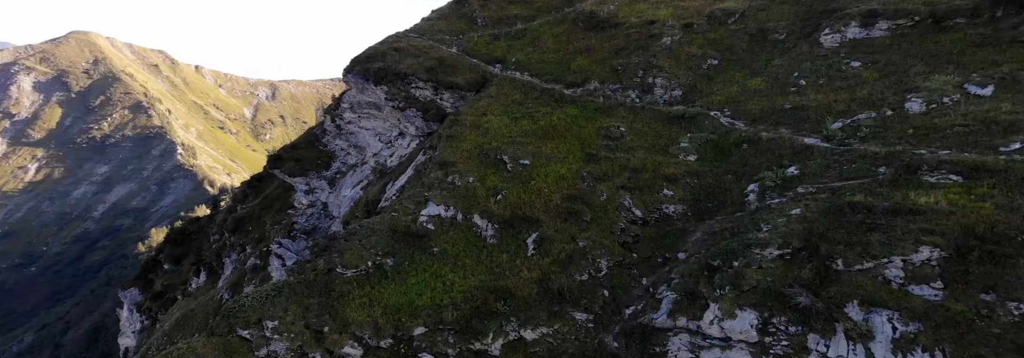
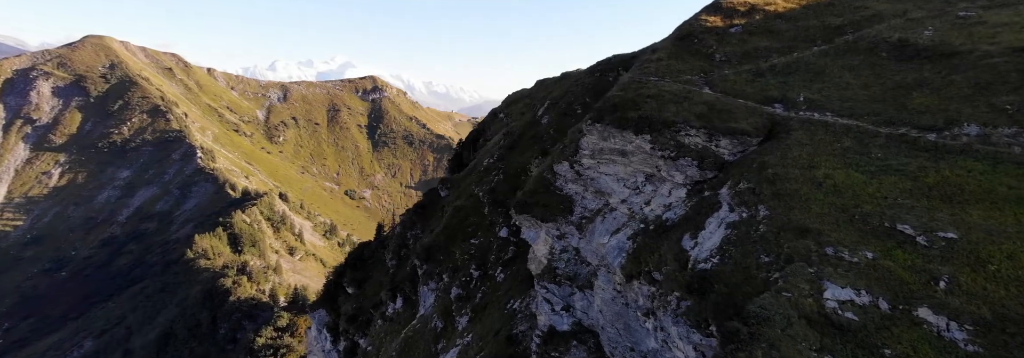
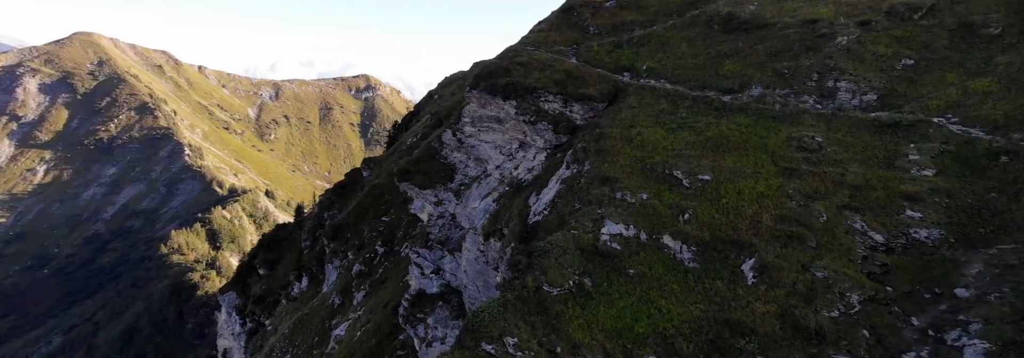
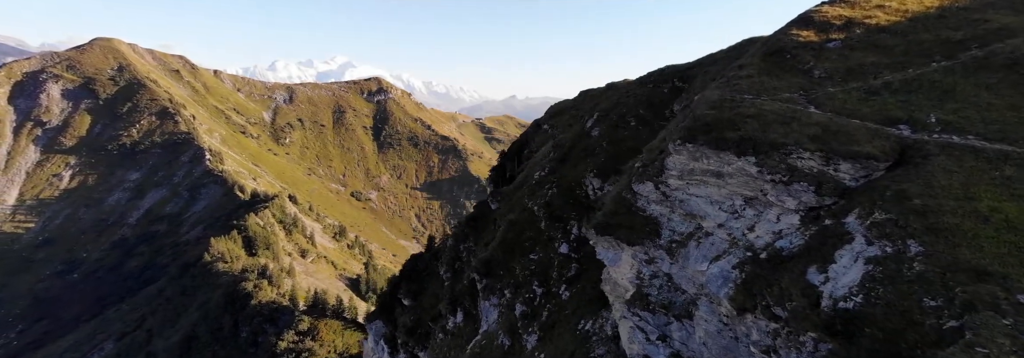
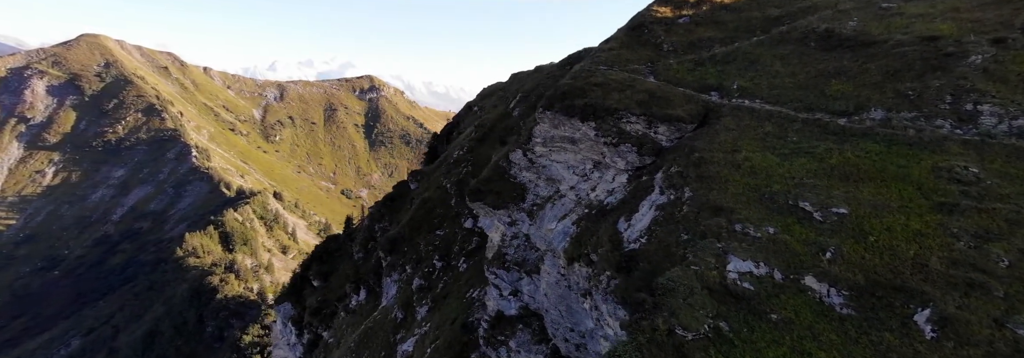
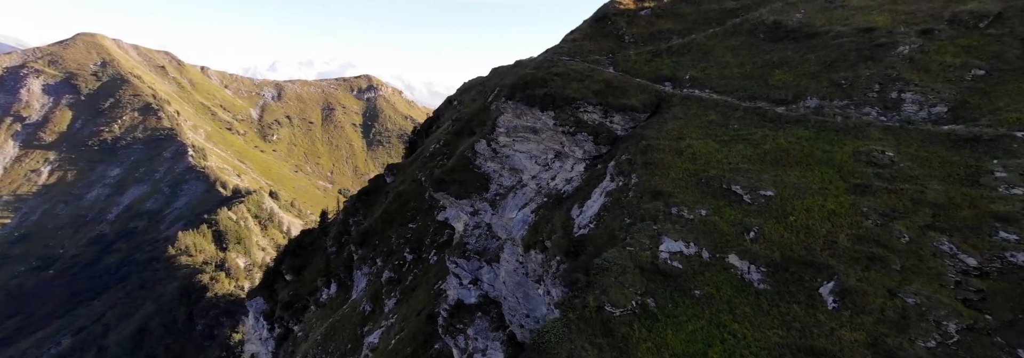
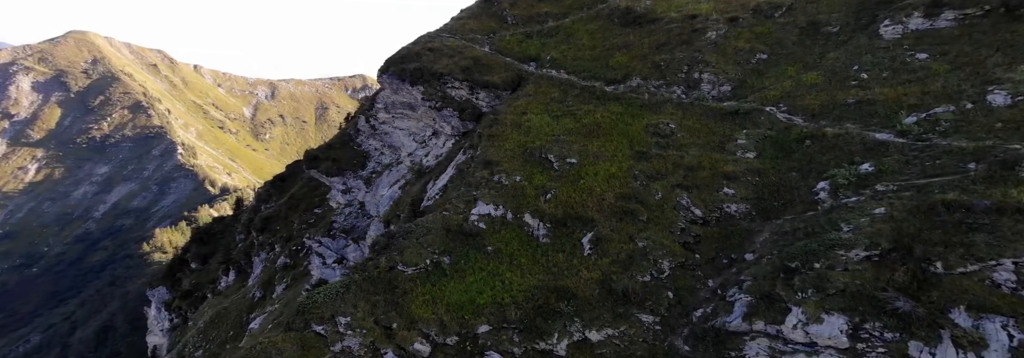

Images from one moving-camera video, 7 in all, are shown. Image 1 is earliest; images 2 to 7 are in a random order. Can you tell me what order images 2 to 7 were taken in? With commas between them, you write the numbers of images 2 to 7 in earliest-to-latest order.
7, 3, 6, 5, 2, 4
